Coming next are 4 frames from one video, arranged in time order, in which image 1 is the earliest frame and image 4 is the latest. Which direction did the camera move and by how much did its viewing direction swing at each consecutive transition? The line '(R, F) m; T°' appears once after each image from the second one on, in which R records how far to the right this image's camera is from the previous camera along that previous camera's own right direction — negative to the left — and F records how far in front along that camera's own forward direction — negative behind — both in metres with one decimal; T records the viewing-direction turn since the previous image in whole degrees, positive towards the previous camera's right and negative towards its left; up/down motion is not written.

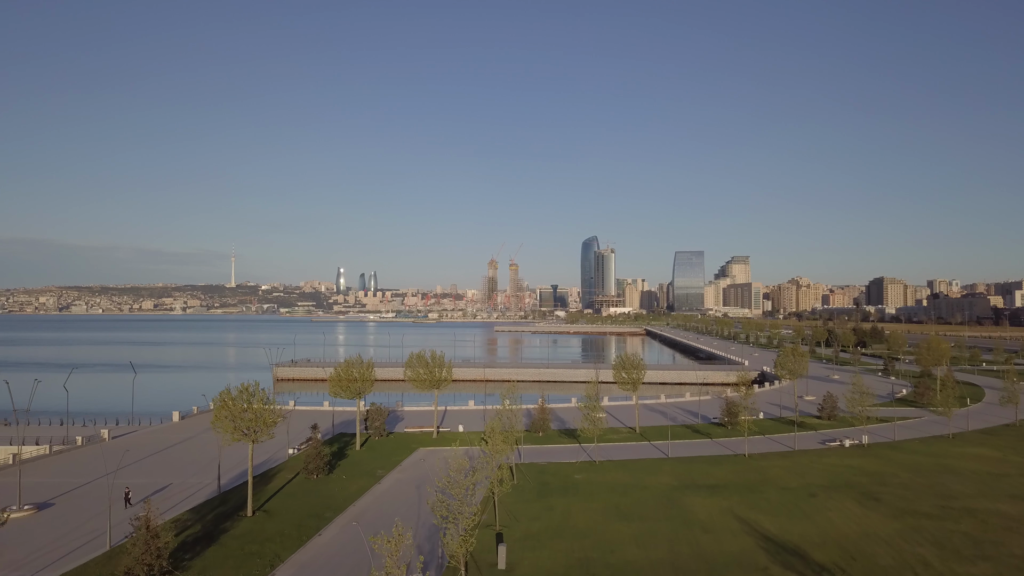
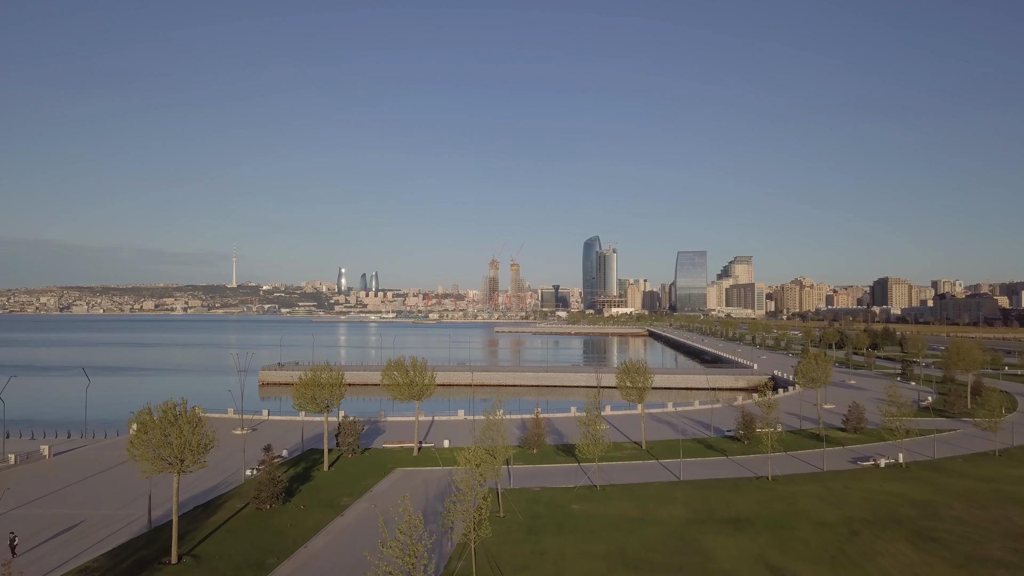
(+0.3, +2.5) m; 0°
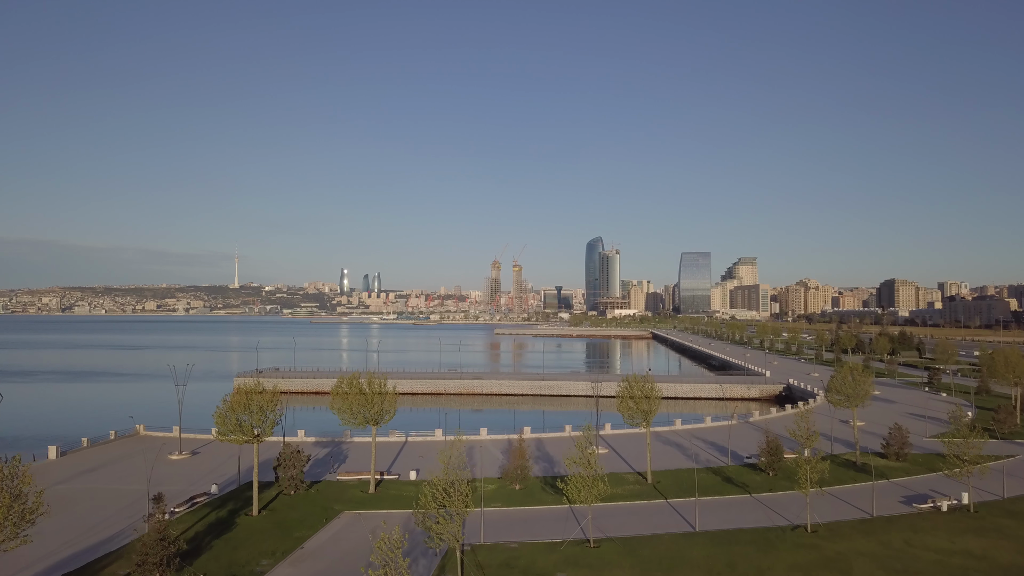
(+0.6, +3.4) m; 0°
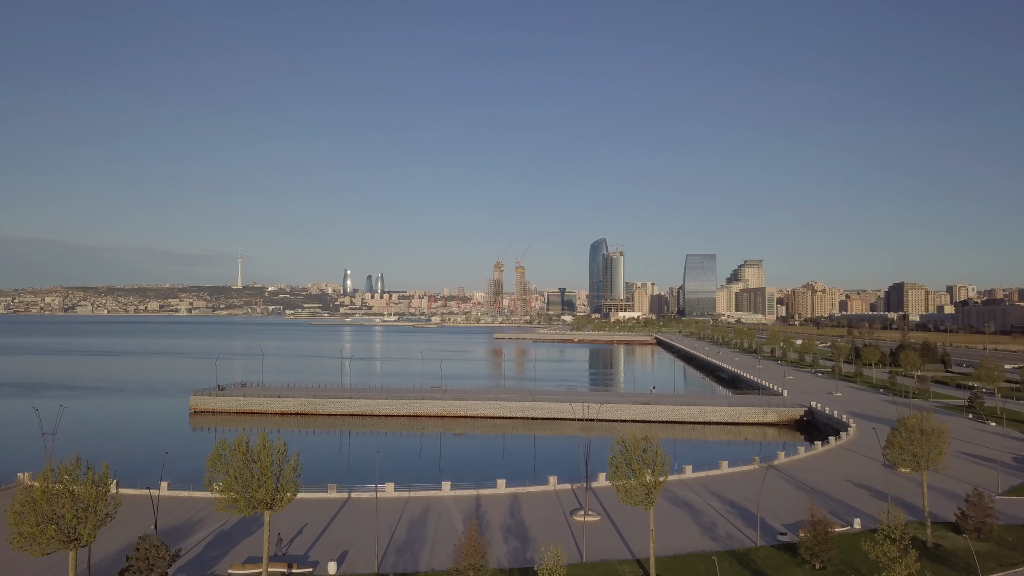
(+1.0, +4.6) m; 0°
